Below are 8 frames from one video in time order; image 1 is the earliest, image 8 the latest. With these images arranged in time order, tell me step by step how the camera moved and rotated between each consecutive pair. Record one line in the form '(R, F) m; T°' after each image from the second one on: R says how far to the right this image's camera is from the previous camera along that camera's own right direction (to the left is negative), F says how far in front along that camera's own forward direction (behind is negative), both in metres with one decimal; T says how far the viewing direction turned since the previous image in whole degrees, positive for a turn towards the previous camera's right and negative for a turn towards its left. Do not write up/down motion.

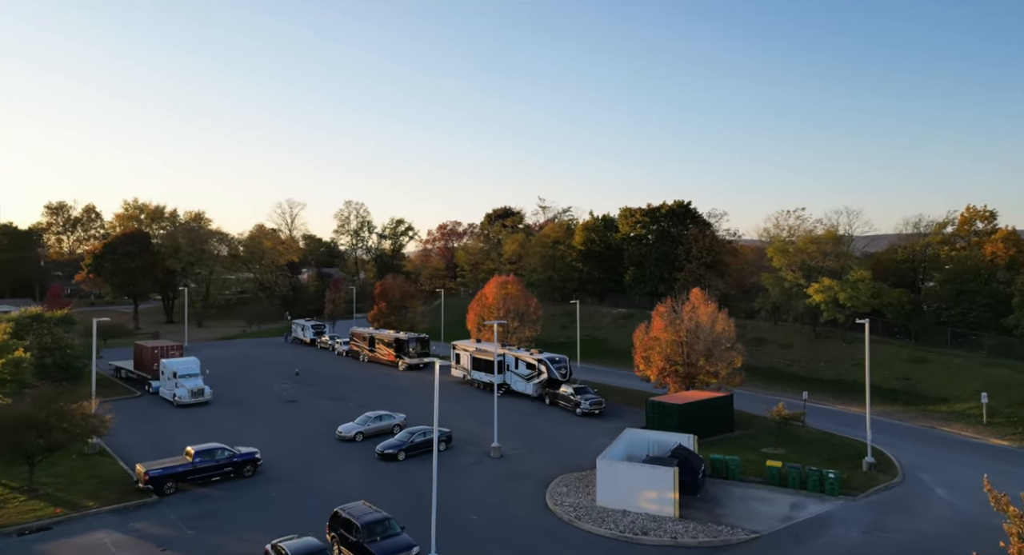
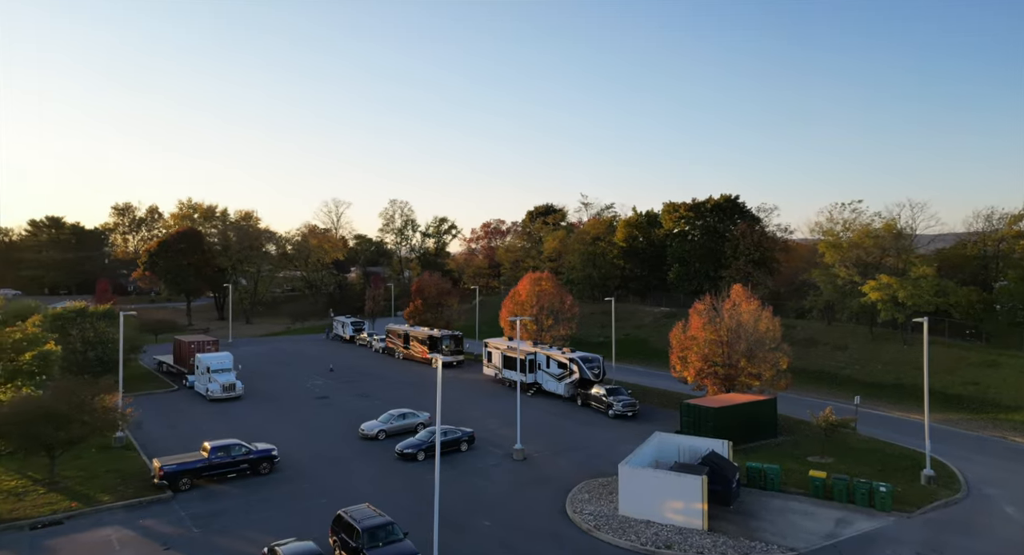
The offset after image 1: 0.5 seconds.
(+1.1, +1.3) m; -4°
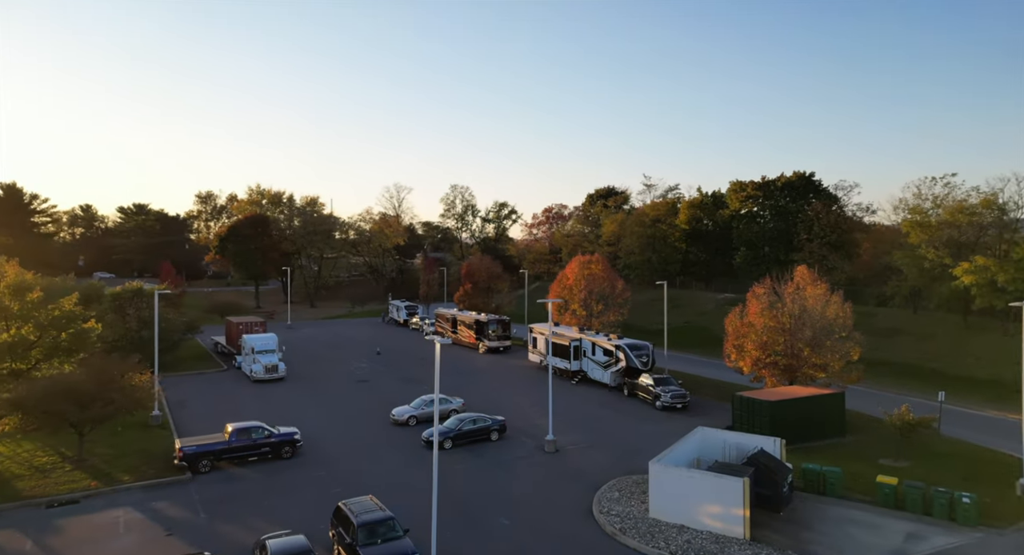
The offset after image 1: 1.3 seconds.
(+1.5, +2.0) m; -6°
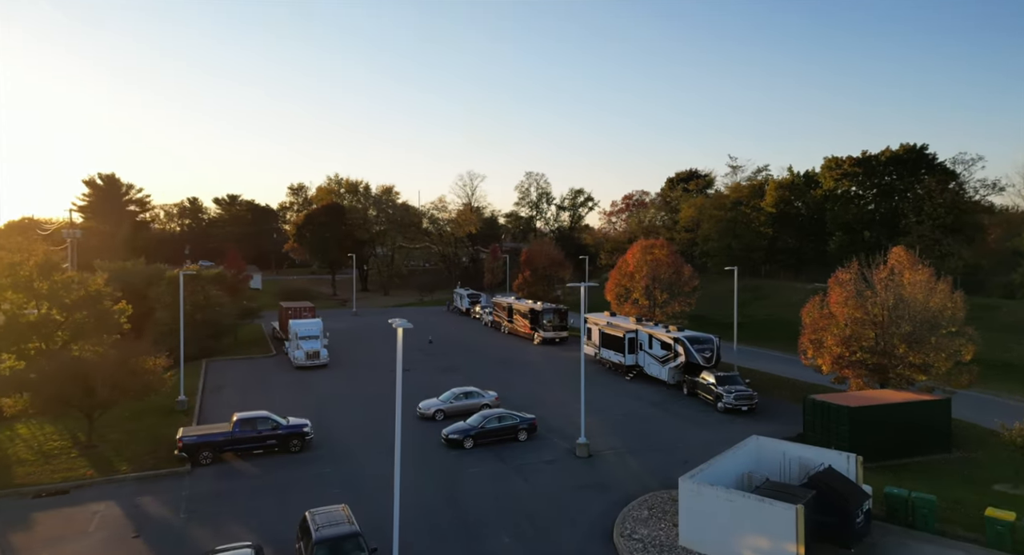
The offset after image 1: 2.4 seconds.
(+2.1, +3.2) m; -8°
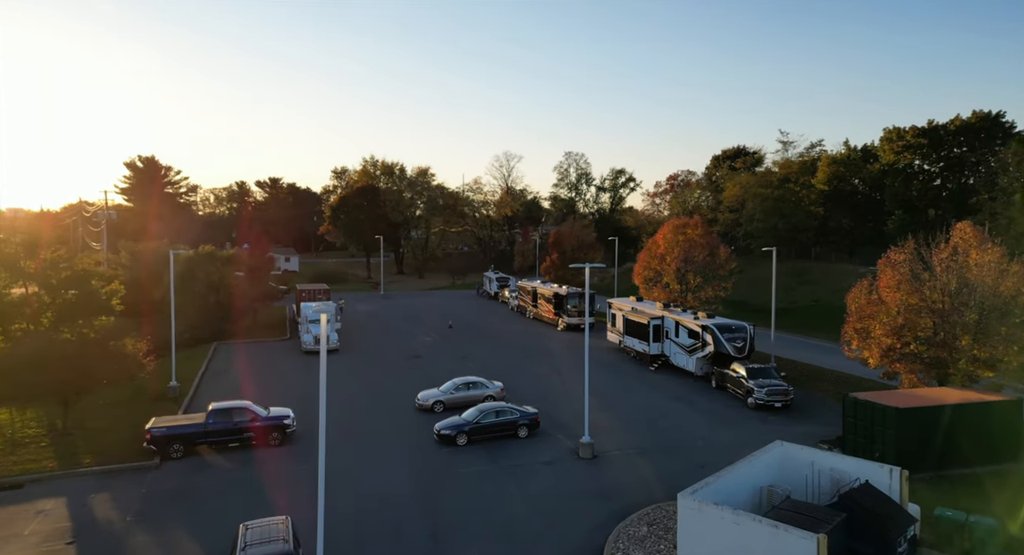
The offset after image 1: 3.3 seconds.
(+1.6, +2.5) m; -4°
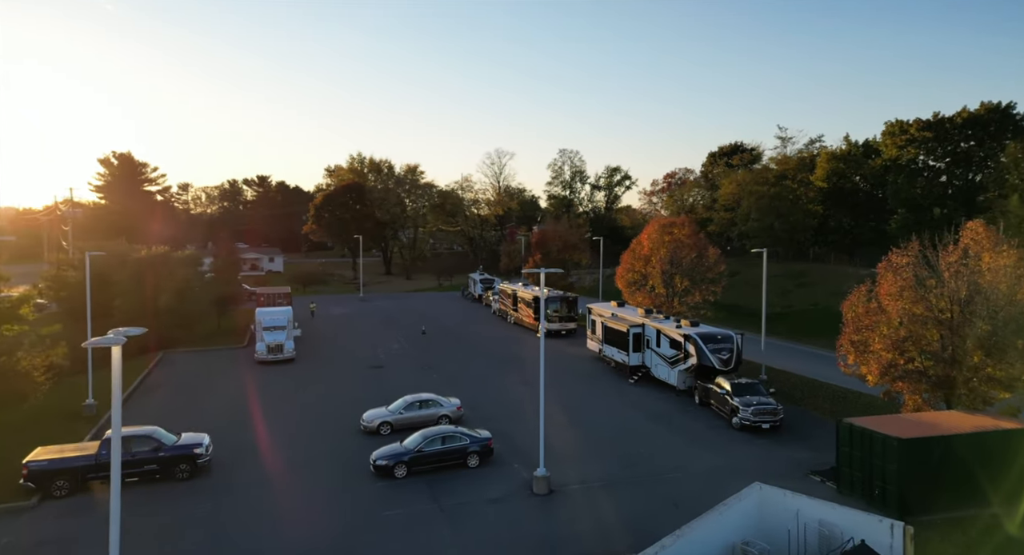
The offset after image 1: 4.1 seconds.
(+1.5, +2.7) m; 0°
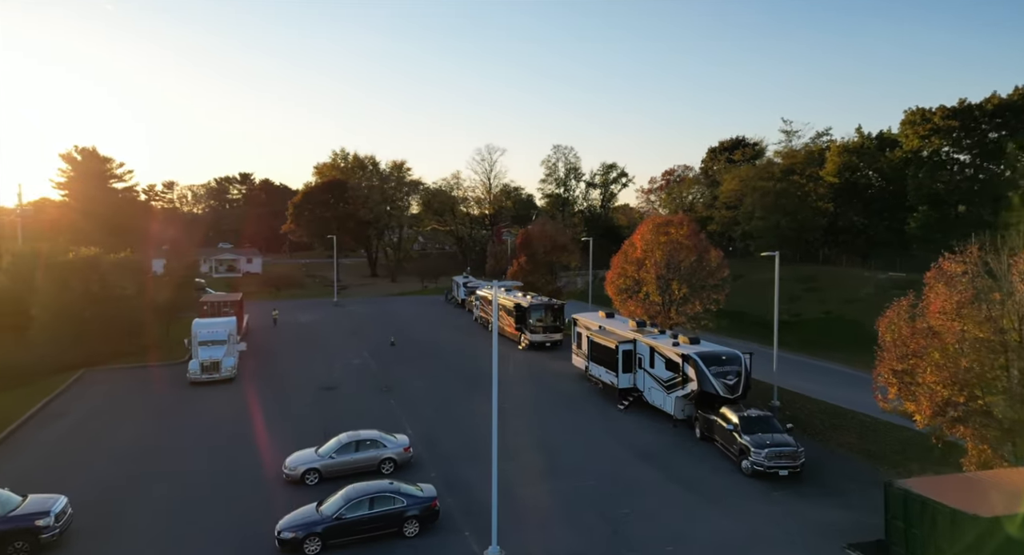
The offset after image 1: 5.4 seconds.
(+1.1, +4.2) m; 0°
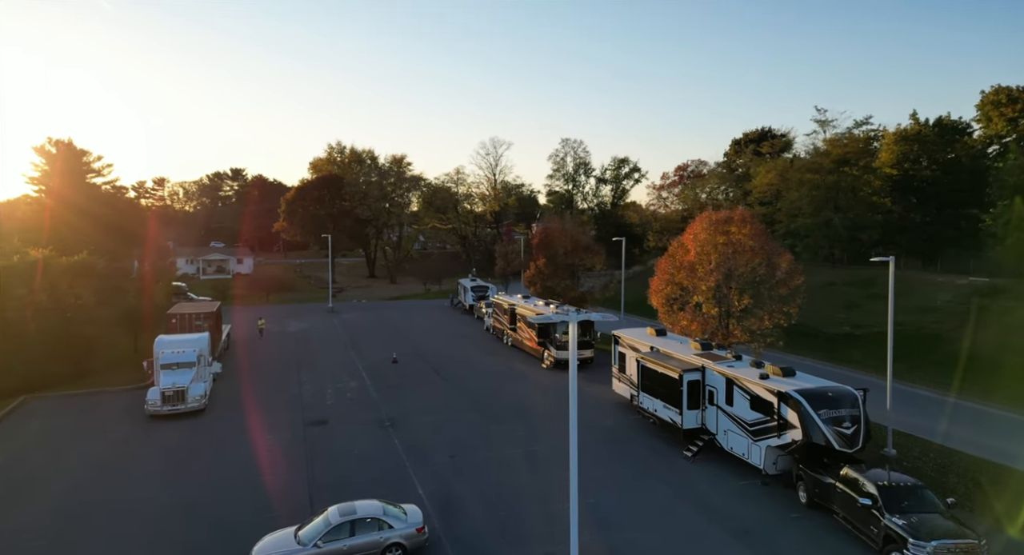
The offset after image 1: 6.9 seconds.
(-1.1, +5.1) m; 0°
